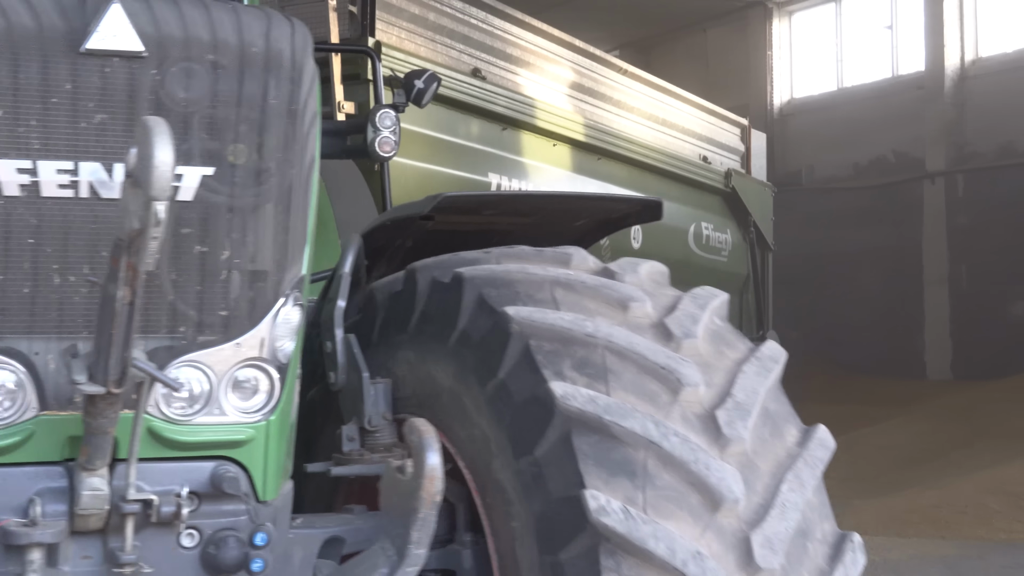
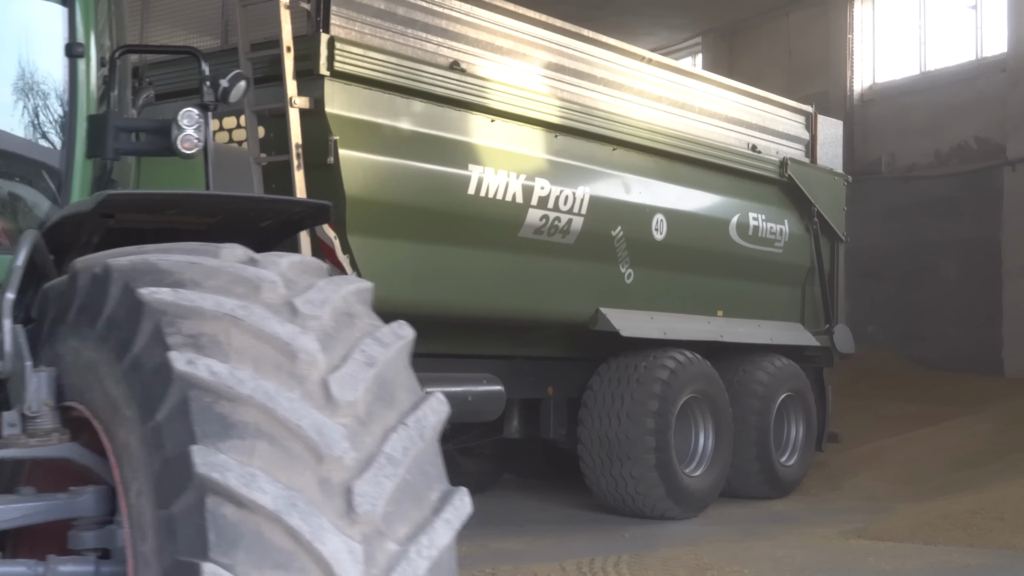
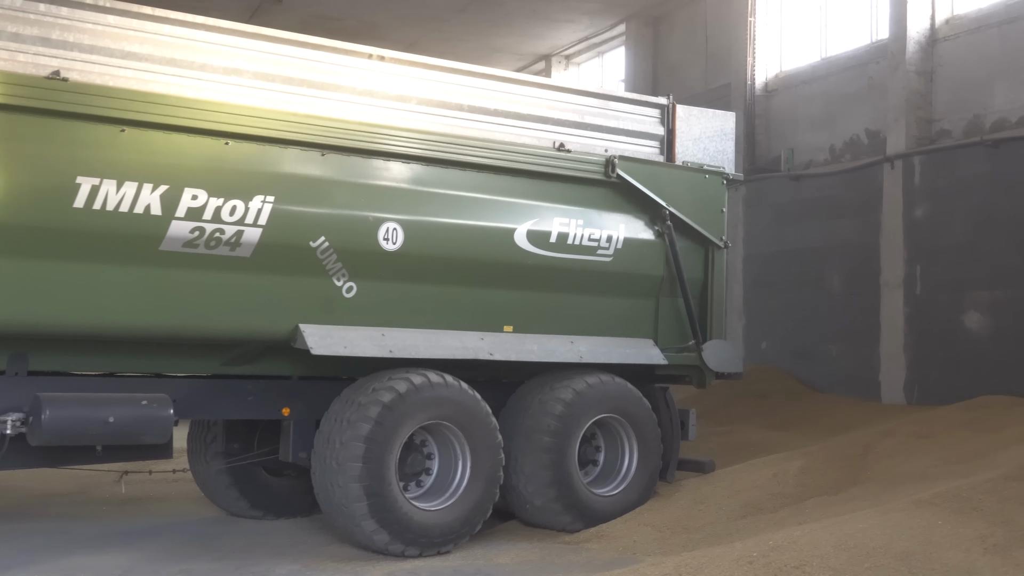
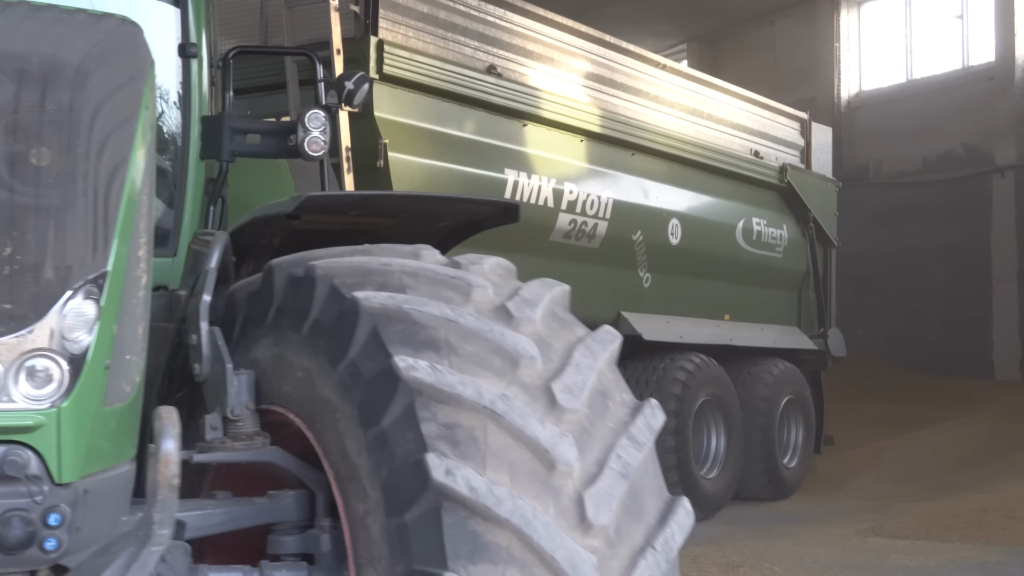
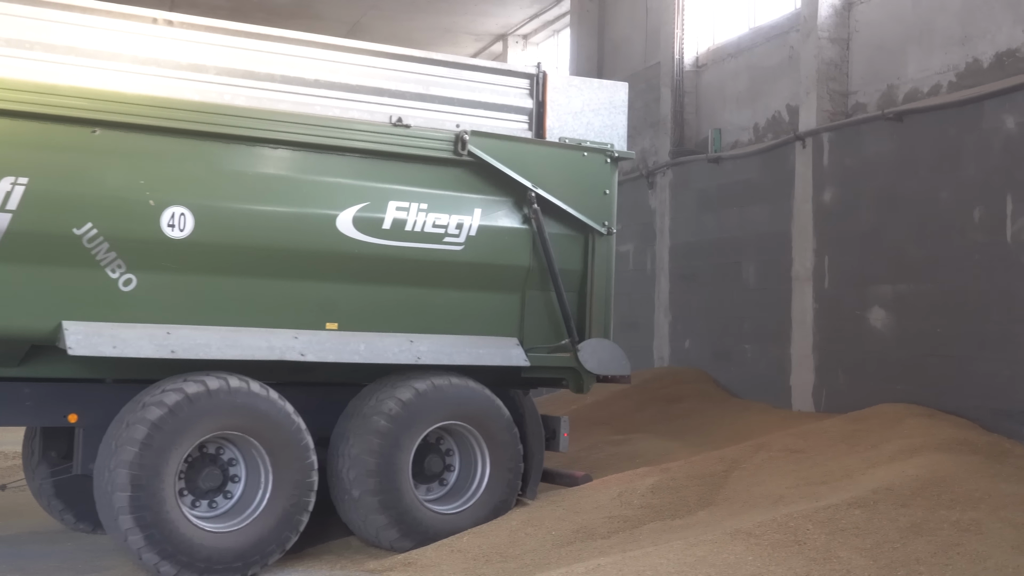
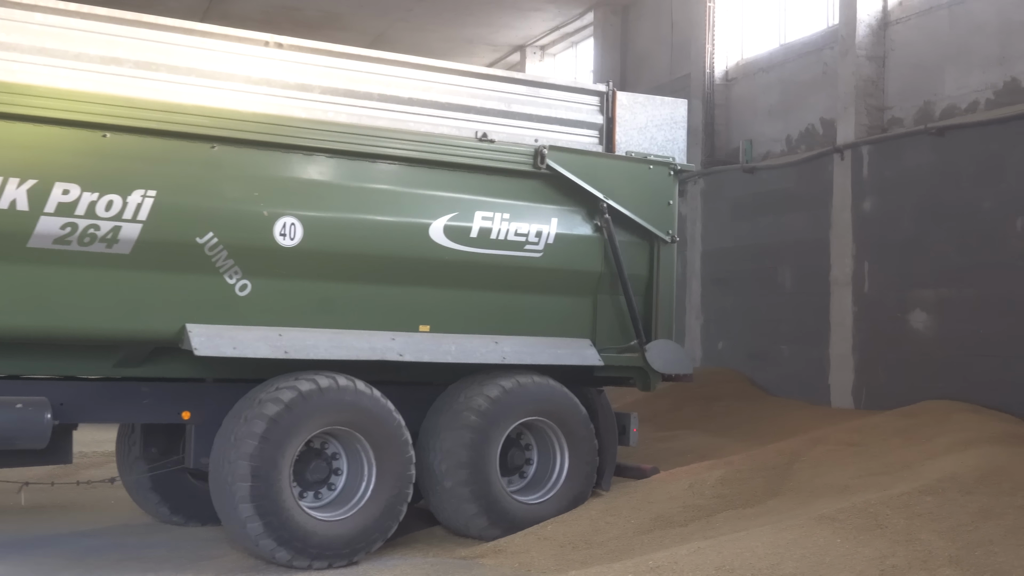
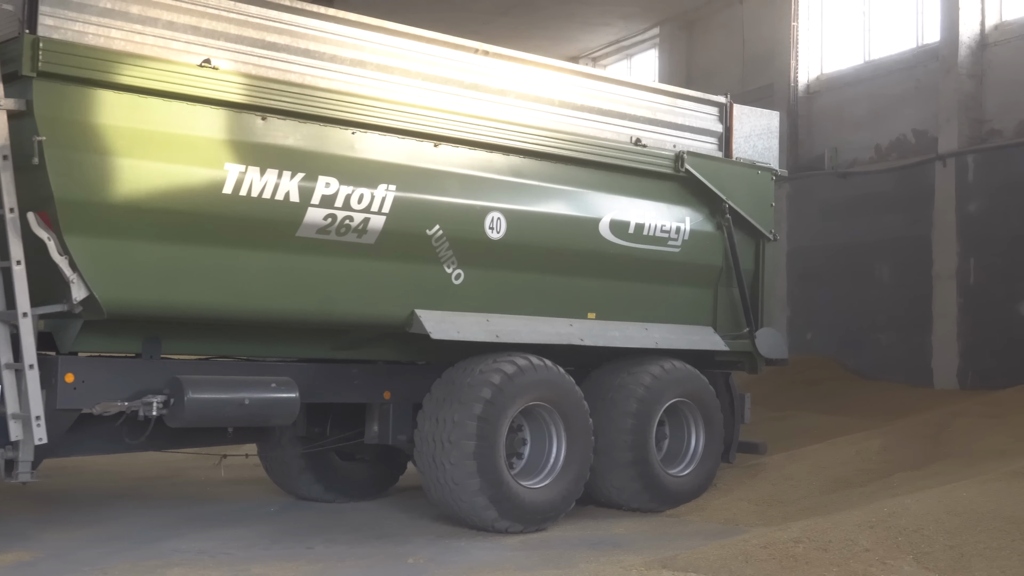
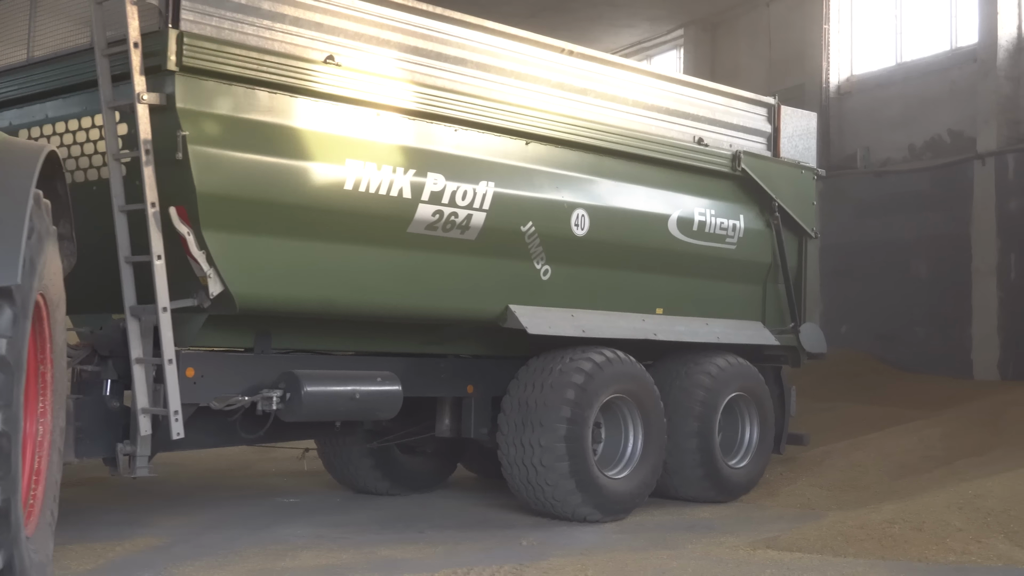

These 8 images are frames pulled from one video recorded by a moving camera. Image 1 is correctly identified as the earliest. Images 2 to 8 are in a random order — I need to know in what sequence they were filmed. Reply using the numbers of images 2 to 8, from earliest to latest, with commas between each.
4, 2, 8, 7, 3, 6, 5
